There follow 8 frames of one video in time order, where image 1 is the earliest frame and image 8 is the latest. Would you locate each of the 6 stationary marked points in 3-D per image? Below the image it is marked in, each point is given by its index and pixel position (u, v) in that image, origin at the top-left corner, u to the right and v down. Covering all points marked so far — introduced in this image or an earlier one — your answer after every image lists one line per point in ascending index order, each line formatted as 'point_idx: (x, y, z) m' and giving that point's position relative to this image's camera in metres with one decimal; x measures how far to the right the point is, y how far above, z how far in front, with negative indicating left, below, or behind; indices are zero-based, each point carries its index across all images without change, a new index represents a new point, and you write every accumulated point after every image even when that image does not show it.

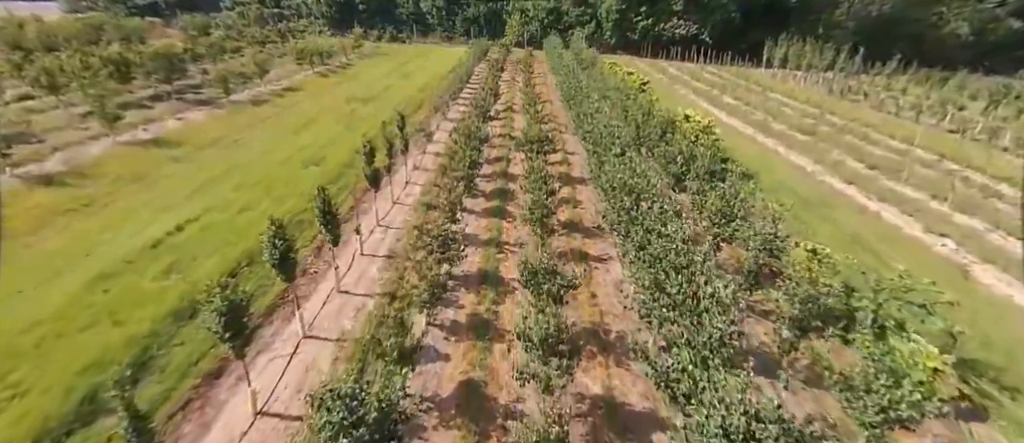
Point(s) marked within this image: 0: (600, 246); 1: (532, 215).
0: (+3.2, -0.9, +16.4) m
1: (+0.7, +0.2, +15.4) m
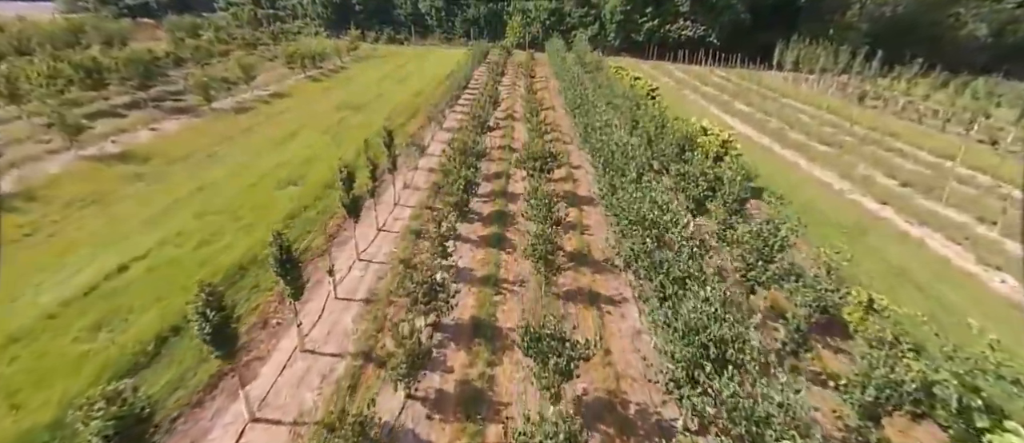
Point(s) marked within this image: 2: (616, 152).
0: (+3.2, -2.0, +14.3) m
1: (+0.7, -0.8, +13.3) m
2: (+4.5, +3.0, +19.3) m
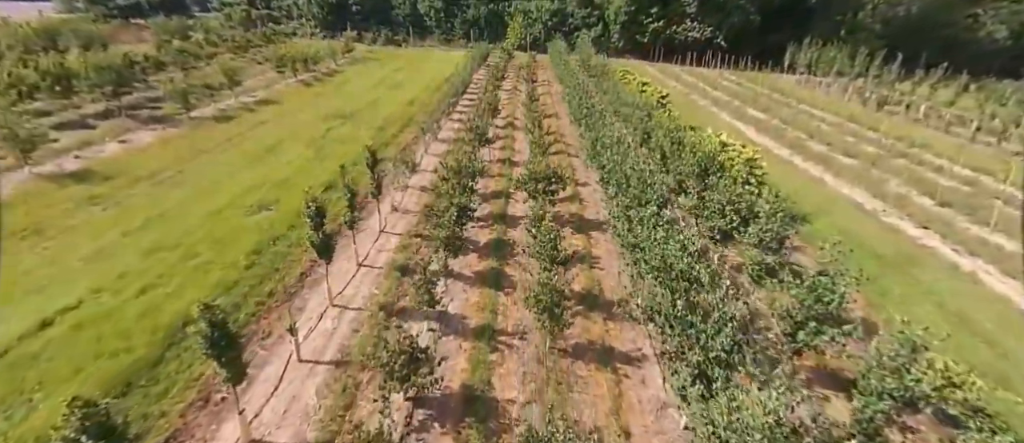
0: (+3.2, -3.1, +12.2) m
1: (+0.6, -1.9, +11.2) m
2: (+4.5, +1.9, +17.2) m
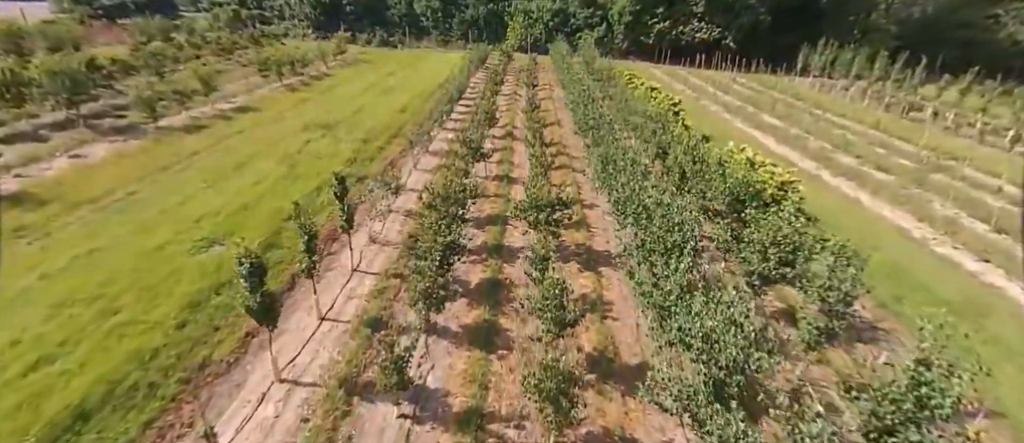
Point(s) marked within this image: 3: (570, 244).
0: (+3.0, -4.3, +9.6) m
1: (+0.5, -3.1, +8.6) m
2: (+4.4, +0.7, +14.6) m
3: (+2.2, -0.8, +16.6) m
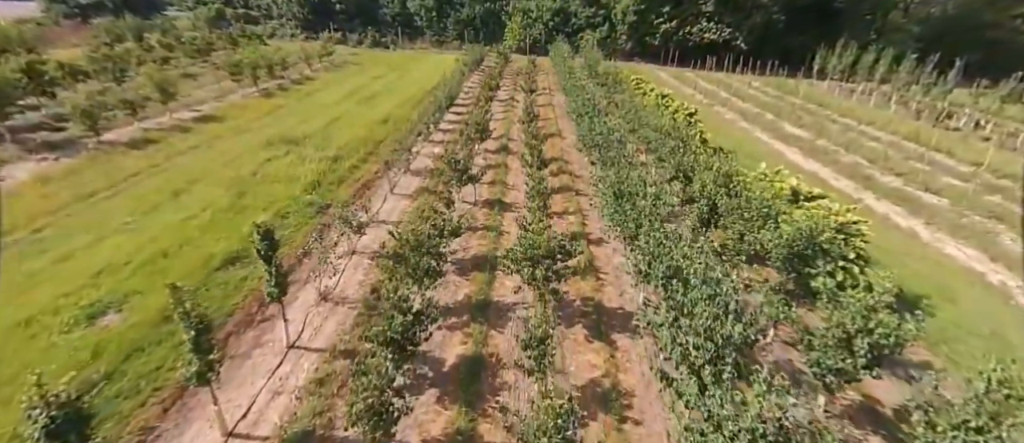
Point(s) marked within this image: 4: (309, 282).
0: (+2.7, -5.7, +6.2) m
1: (+0.2, -4.6, +5.2) m
2: (+4.0, -0.8, +11.2) m
3: (+1.8, -2.2, +13.2) m
4: (-5.8, -1.7, +12.8) m
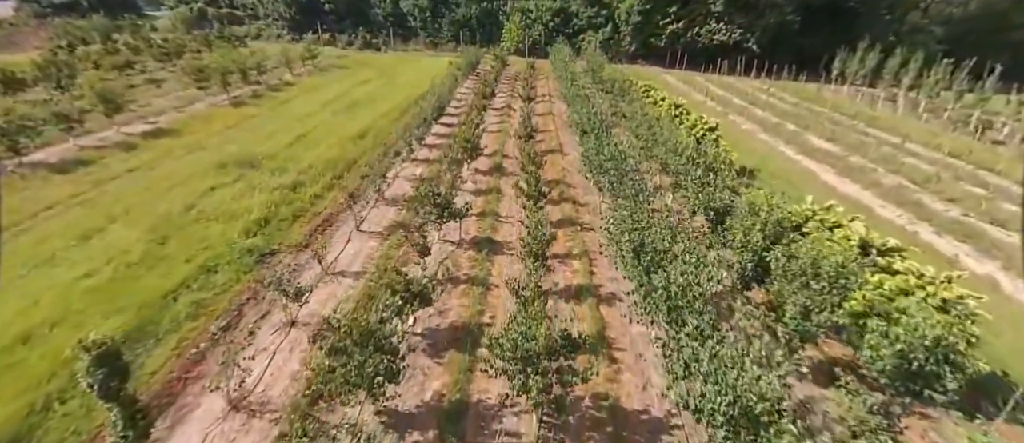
0: (+2.4, -7.3, +2.7) m
1: (-0.1, -6.1, +1.8) m
2: (+3.7, -2.3, +7.7) m
3: (+1.5, -3.8, +9.8) m
4: (-6.1, -3.2, +9.4) m
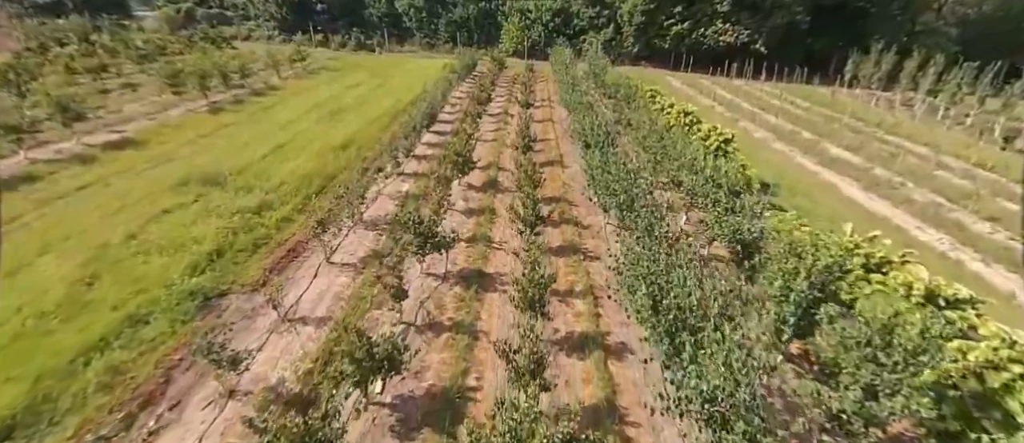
0: (+2.2, -8.2, +0.6) m
1: (-0.4, -7.1, -0.3) m
2: (+3.5, -3.3, +5.6) m
3: (+1.3, -4.8, +7.7) m
4: (-6.3, -4.2, +7.3) m
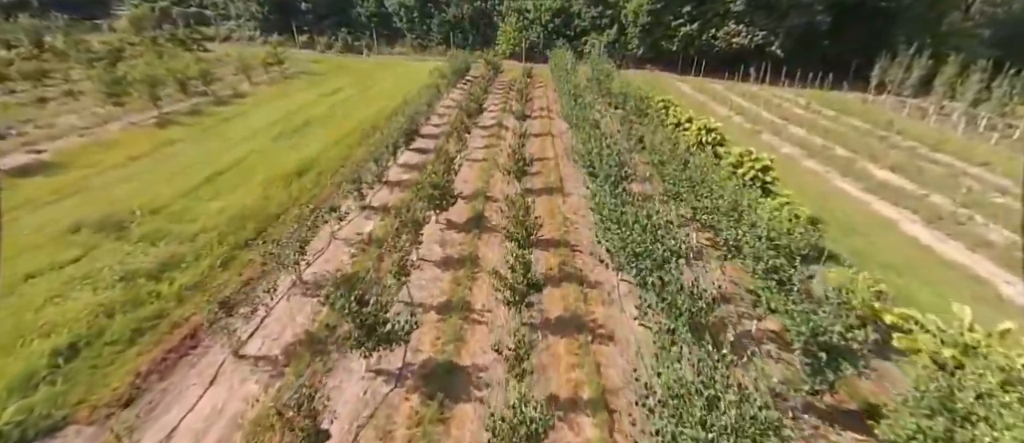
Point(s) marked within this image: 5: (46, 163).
0: (+1.7, -10.0, -3.4) m
1: (-0.8, -8.8, -4.3) m
2: (+3.1, -5.1, +1.7) m
3: (+0.9, -6.5, +3.7) m
4: (-6.7, -5.9, +3.4) m
5: (-20.1, +2.6, +19.6) m
